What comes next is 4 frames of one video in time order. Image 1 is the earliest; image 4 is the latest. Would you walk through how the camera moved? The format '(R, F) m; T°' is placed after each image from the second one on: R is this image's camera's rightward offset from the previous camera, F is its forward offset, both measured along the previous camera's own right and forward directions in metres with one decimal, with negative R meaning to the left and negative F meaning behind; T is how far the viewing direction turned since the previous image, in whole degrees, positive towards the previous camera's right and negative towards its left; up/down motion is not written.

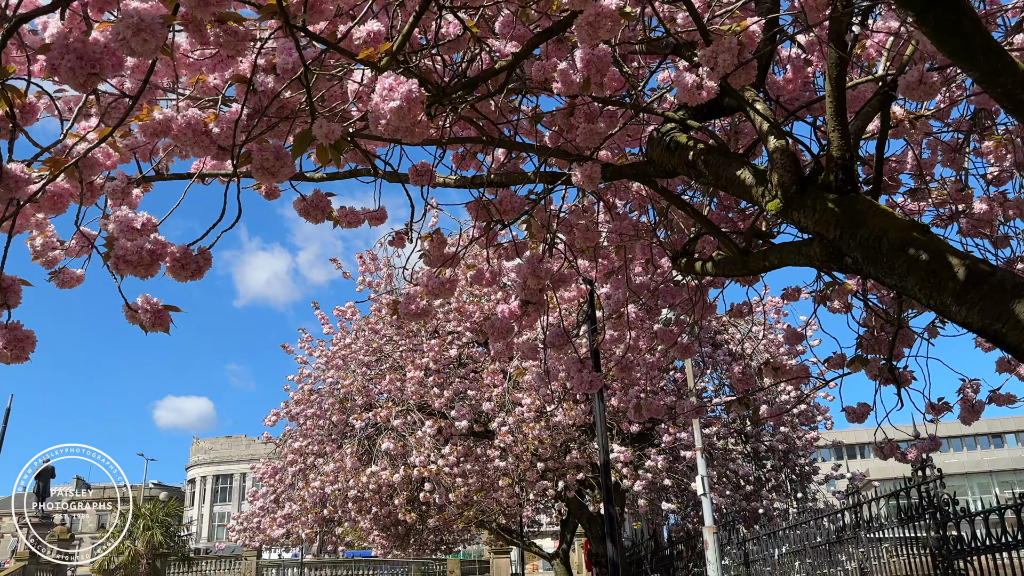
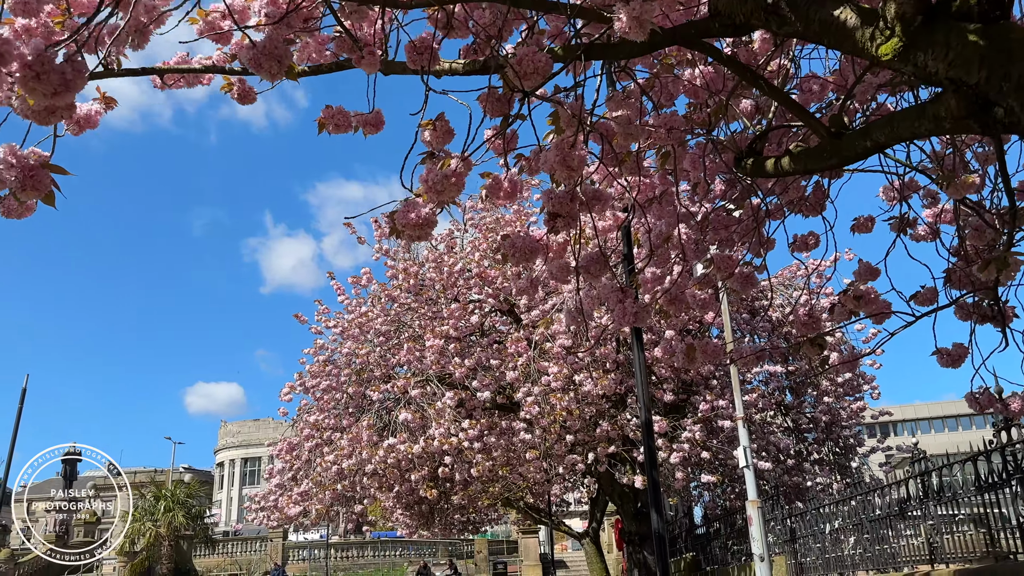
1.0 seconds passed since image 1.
(0.0, +0.8) m; -2°
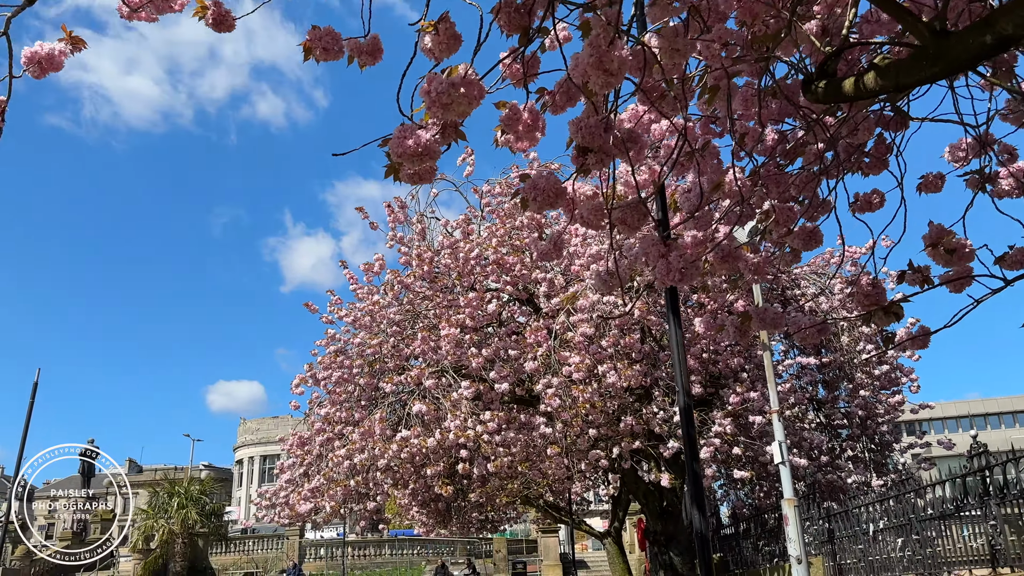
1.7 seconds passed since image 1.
(0.0, +0.6) m; -1°
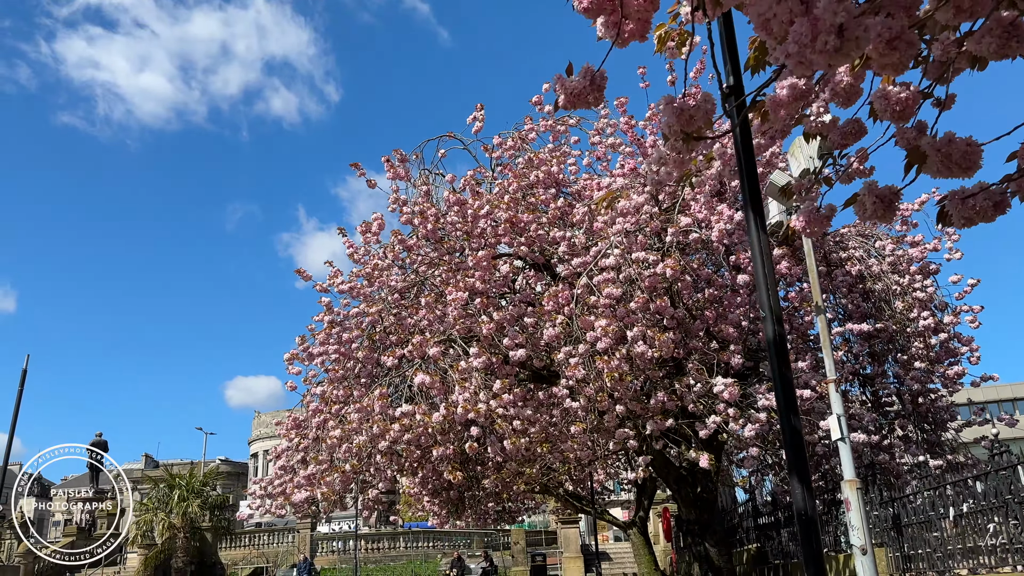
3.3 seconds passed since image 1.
(0.0, +1.4) m; -1°
